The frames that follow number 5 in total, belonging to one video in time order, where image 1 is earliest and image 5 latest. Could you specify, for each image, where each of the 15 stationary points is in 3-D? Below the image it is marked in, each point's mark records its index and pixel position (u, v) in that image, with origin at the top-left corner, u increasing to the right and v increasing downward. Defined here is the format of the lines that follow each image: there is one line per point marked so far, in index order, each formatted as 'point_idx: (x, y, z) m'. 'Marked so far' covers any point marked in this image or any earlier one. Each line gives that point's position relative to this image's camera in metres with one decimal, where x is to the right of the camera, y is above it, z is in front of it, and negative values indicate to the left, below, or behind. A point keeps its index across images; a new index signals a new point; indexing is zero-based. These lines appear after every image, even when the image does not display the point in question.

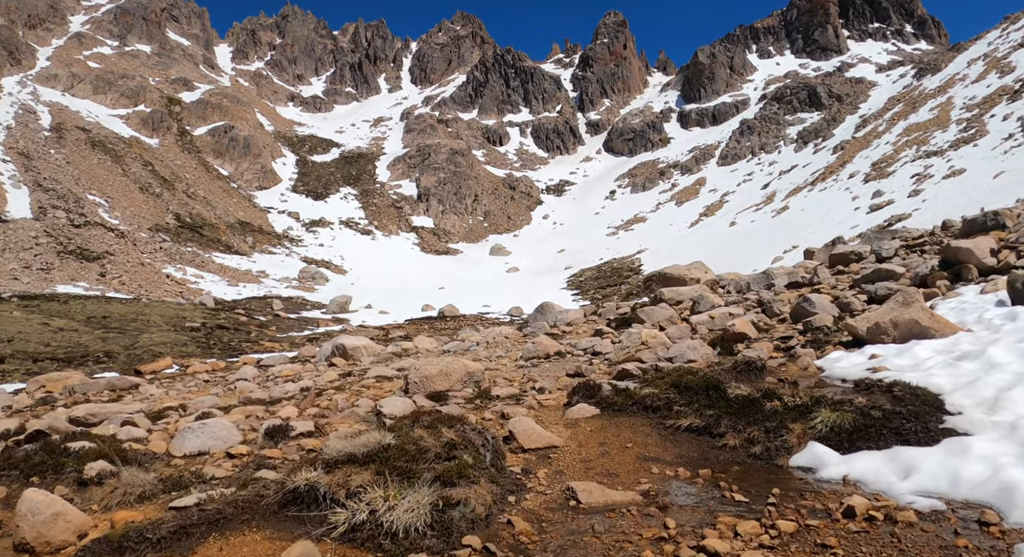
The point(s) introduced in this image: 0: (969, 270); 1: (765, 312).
0: (+10.4, +0.2, +13.7) m
1: (+6.0, -0.8, +14.5) m
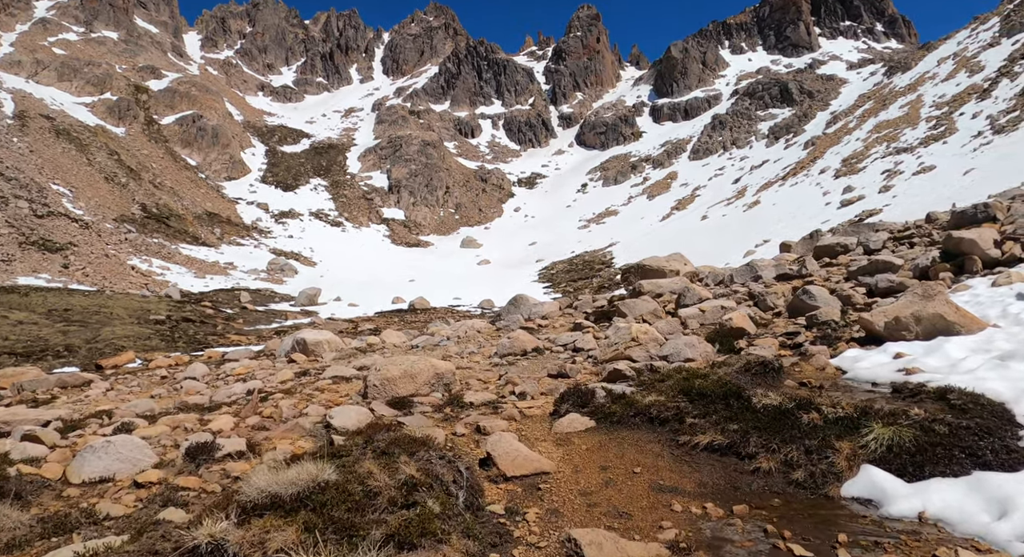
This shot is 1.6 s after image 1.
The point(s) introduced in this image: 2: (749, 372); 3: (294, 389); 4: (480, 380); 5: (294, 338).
0: (+9.9, +0.4, +12.9) m
1: (+5.4, -0.6, +13.4) m
2: (+2.8, -1.1, +7.1) m
3: (-3.6, -1.8, +10.2) m
4: (-0.5, -1.5, +8.8) m
5: (-5.6, -1.5, +15.6) m
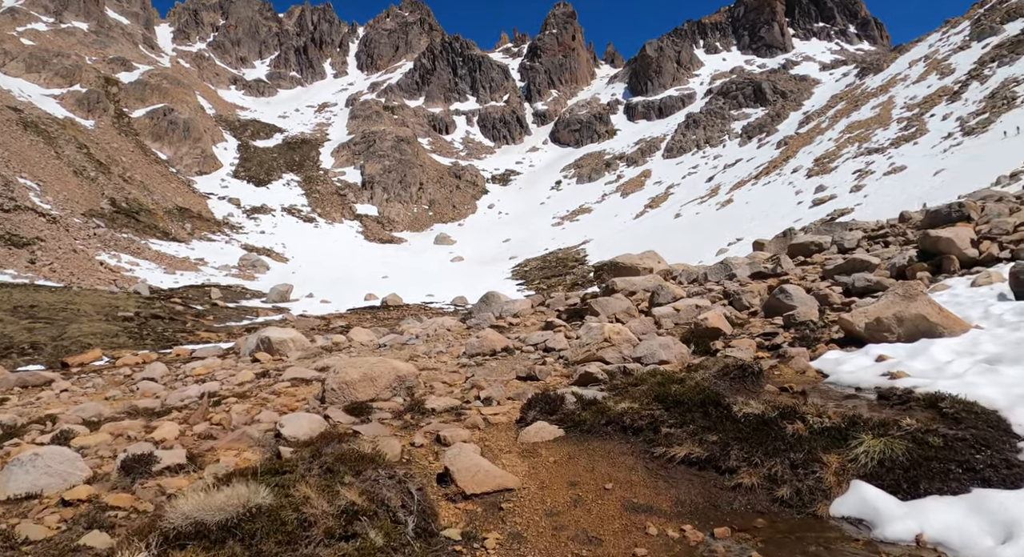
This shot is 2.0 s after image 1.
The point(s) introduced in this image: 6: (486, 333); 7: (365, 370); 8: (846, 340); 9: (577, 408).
0: (+9.3, +0.4, +12.8) m
1: (+4.8, -0.6, +13.2) m
2: (+2.4, -1.1, +6.8) m
3: (-4.1, -1.8, +9.5) m
4: (-1.0, -1.4, +8.3) m
5: (-6.3, -1.4, +15.0) m
6: (-0.5, -1.1, +11.8) m
7: (-1.9, -1.2, +7.7) m
8: (+4.8, -0.9, +8.7) m
9: (+0.7, -1.3, +6.2) m
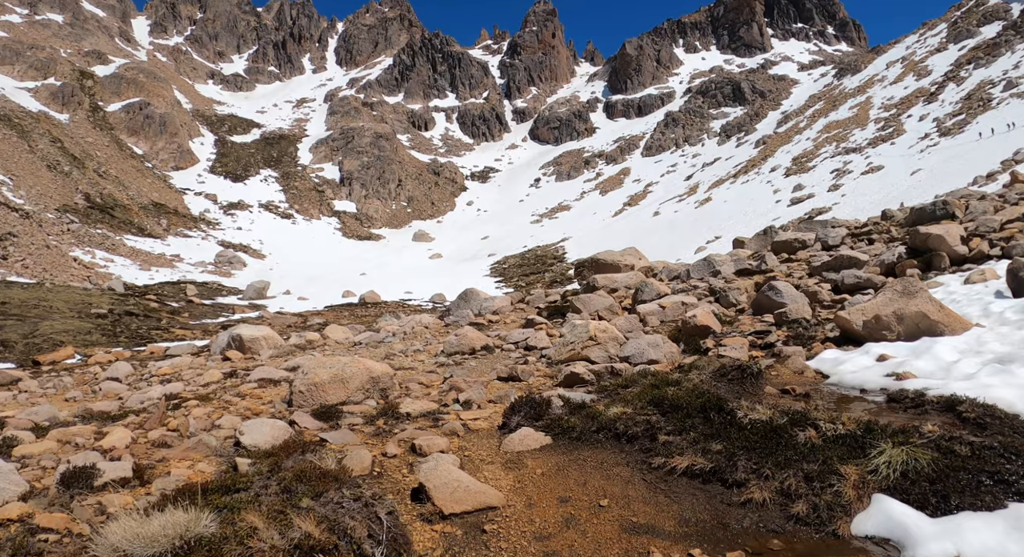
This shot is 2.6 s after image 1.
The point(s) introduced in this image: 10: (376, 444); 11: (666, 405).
0: (+8.9, +0.4, +12.6) m
1: (+4.4, -0.5, +12.8) m
2: (+2.2, -1.0, +6.4) m
3: (-4.4, -1.7, +8.9) m
4: (-1.2, -1.4, +7.8) m
5: (-6.7, -1.3, +14.2) m
6: (-0.8, -1.0, +11.3) m
7: (-2.1, -1.1, +7.1) m
8: (+4.5, -0.8, +8.3) m
9: (+0.5, -1.3, +5.7) m
10: (-1.2, -1.5, +5.4) m
11: (+1.4, -1.2, +5.5) m
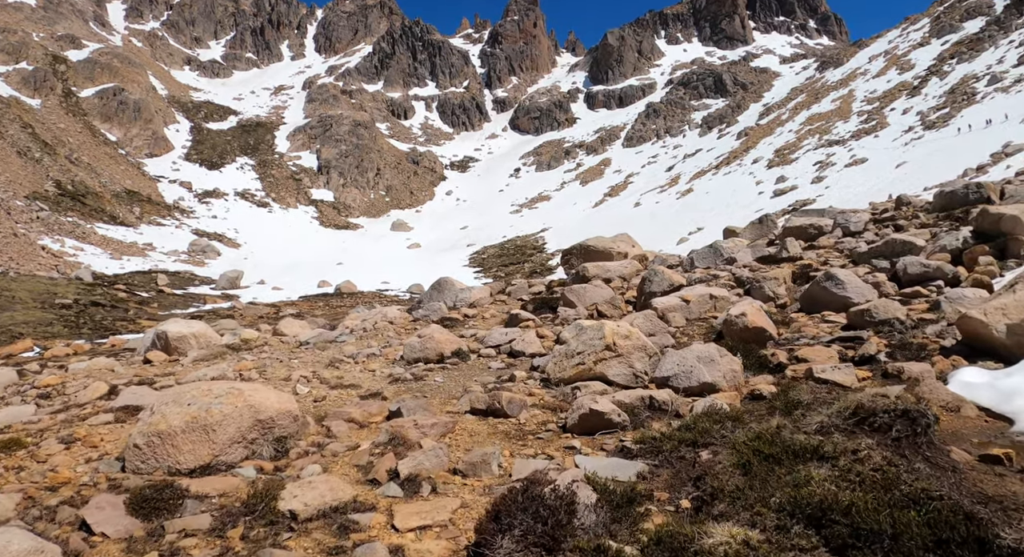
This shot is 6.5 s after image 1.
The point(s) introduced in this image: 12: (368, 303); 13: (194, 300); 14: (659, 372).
0: (+8.6, +0.6, +10.0) m
1: (+4.1, -0.3, +10.1) m
2: (+2.1, -0.9, +3.6) m
3: (-4.6, -1.5, +5.9) m
4: (-1.3, -1.2, +4.9) m
5: (-7.1, -1.0, +11.2) m
6: (-1.1, -0.7, +8.4) m
7: (-2.2, -0.9, +4.2) m
8: (+4.4, -0.7, +5.6) m
9: (+0.4, -1.1, +2.9) m
10: (-1.3, -1.3, +2.5) m
11: (+1.3, -1.0, +2.7) m
12: (-5.1, -0.8, +19.5) m
13: (-11.5, -0.7, +18.9) m
14: (+1.4, -0.9, +5.6) m
